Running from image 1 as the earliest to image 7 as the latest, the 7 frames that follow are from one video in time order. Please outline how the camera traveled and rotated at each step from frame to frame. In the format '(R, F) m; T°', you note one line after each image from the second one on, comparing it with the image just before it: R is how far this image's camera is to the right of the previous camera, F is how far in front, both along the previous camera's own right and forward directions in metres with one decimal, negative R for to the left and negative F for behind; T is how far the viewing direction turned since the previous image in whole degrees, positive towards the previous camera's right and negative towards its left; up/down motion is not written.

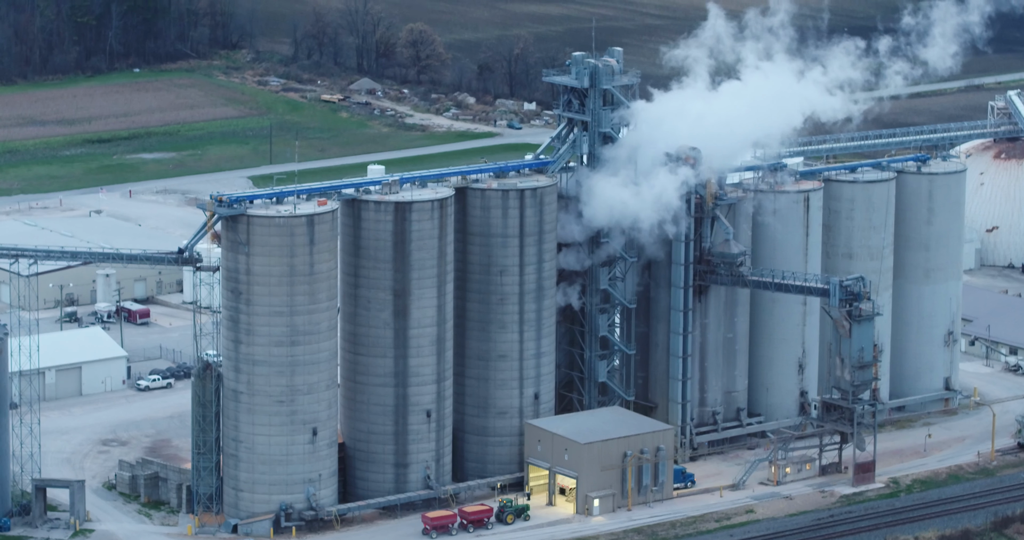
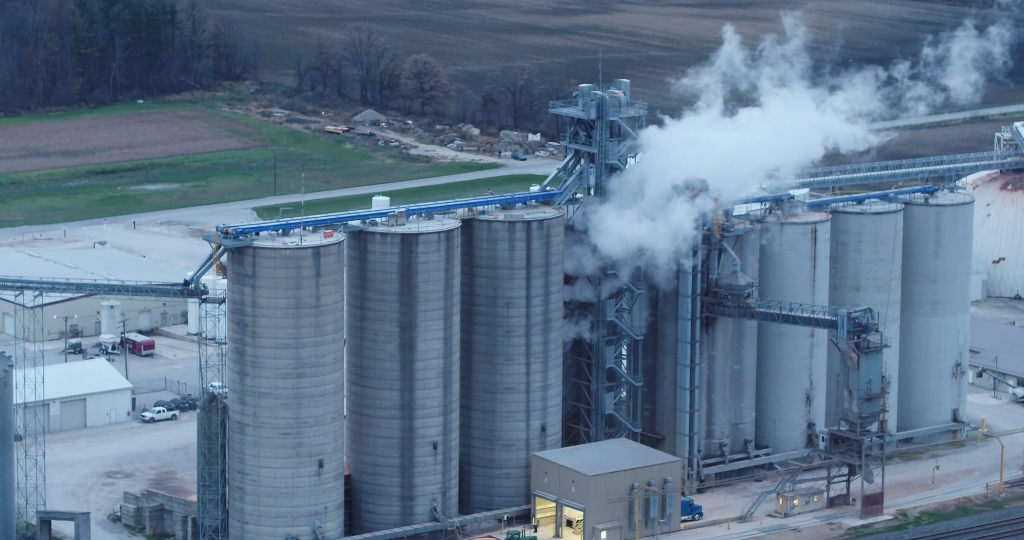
(-0.1, +0.1) m; 0°
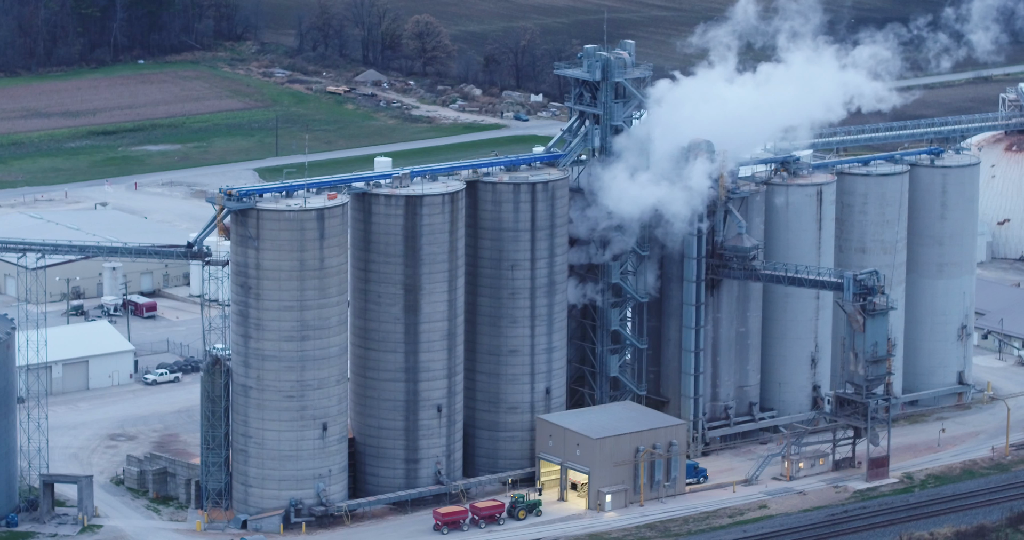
(-0.1, +0.3) m; 0°
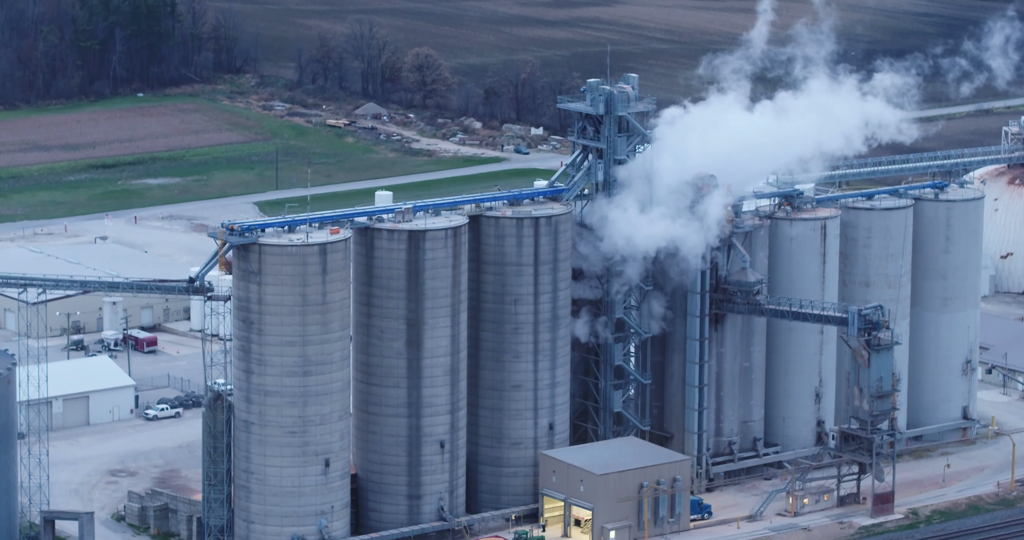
(-0.2, +0.2) m; 0°
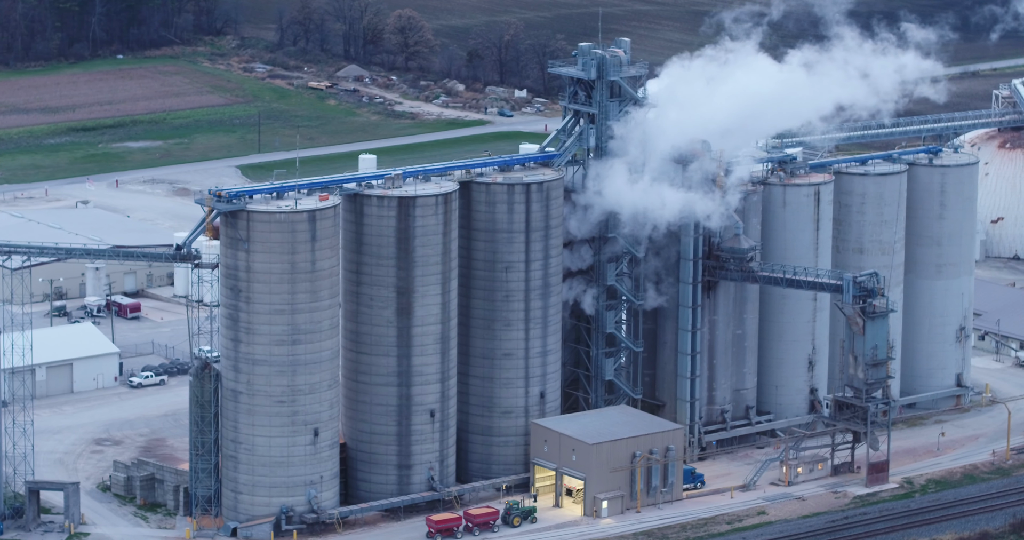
(-0.4, +0.7) m; +1°
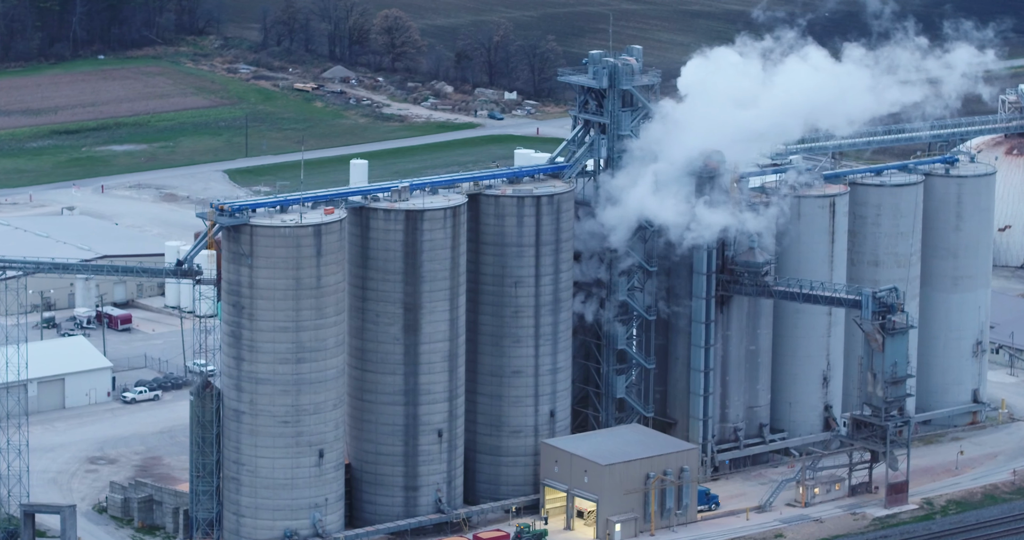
(-1.0, +1.5) m; +1°
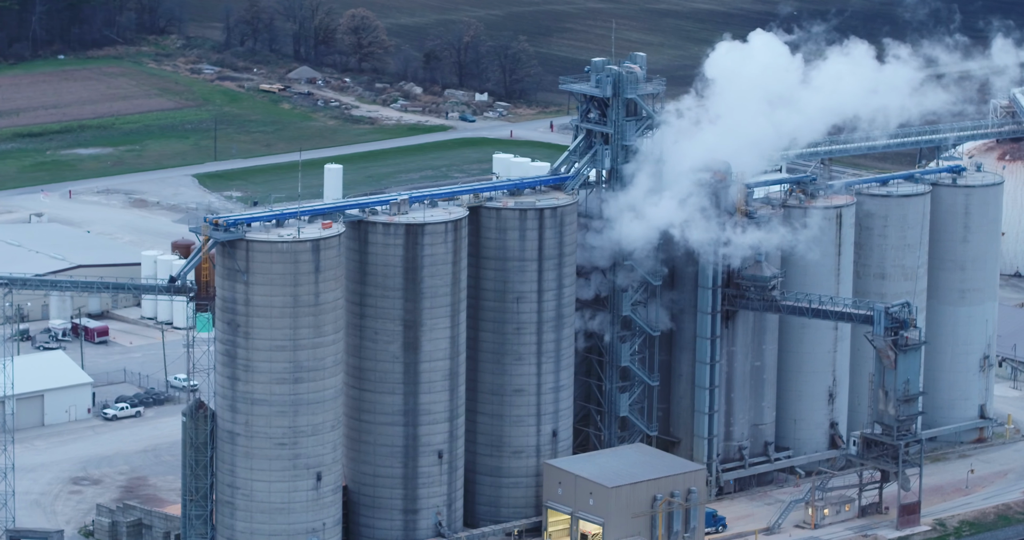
(-1.5, +1.6) m; +2°
